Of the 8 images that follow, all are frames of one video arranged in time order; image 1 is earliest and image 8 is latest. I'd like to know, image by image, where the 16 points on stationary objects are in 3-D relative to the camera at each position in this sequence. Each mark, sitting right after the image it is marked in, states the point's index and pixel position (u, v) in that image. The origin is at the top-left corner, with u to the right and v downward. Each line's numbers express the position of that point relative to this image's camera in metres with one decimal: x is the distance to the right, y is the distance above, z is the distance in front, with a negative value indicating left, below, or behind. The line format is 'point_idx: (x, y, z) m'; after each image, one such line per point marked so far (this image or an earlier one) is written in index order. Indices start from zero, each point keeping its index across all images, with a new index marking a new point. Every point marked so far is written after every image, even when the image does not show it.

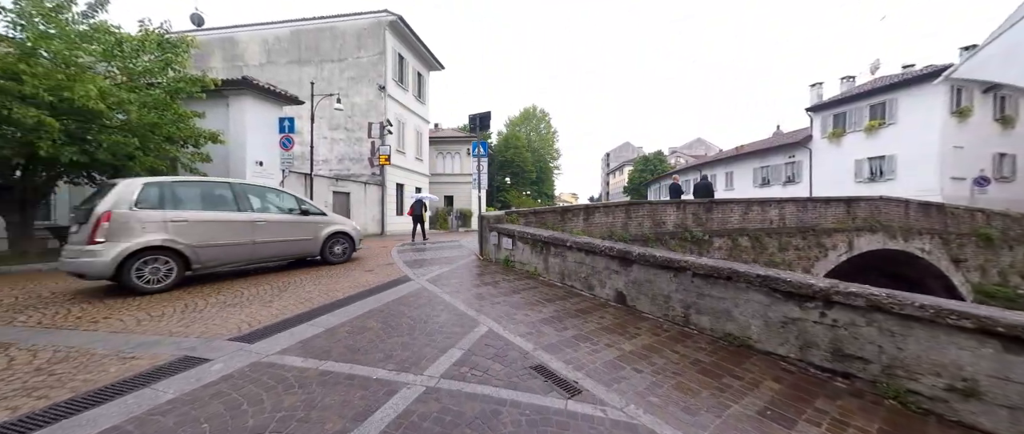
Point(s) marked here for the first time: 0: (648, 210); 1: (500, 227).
0: (+4.2, +0.2, +10.4) m
1: (-0.3, -0.2, +8.1) m
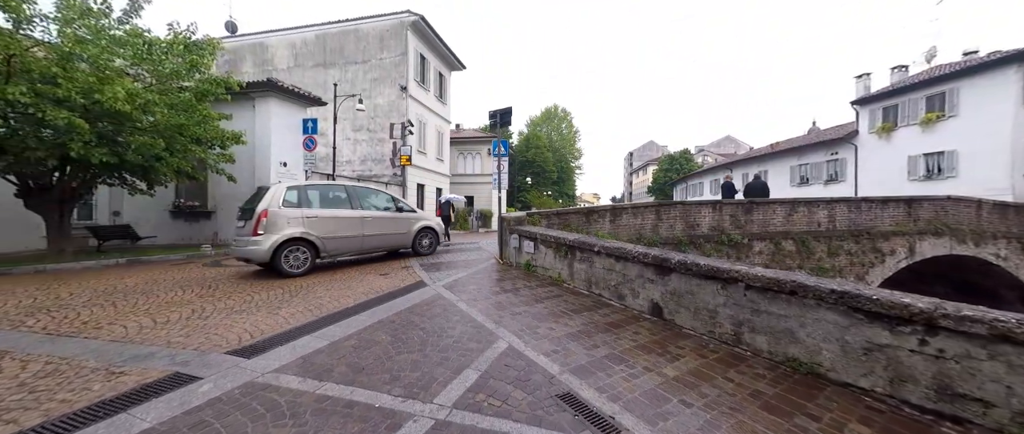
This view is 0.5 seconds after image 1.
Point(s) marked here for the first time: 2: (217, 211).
0: (+4.8, +0.2, +9.7) m
1: (+0.2, -0.3, +7.7) m
2: (-12.6, +0.2, +14.4) m
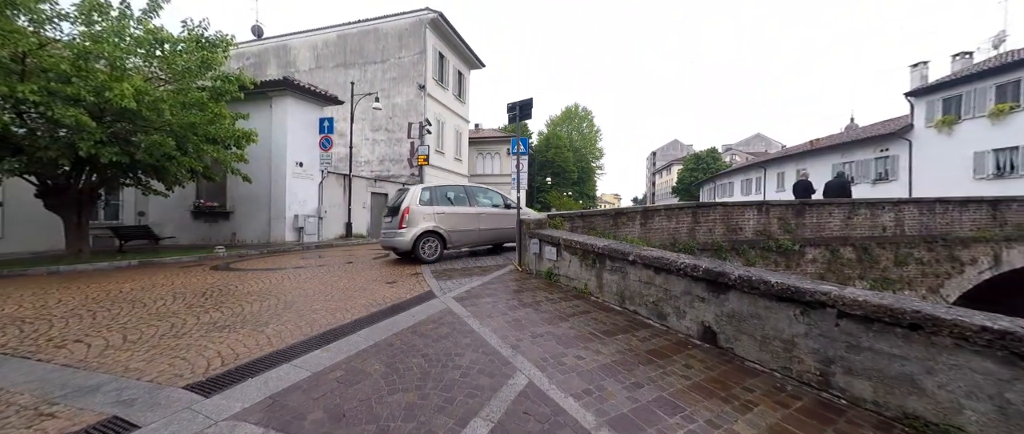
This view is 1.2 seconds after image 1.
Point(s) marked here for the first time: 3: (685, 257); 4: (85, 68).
0: (+5.4, +0.1, +8.7) m
1: (+0.6, -0.3, +6.9) m
2: (-11.8, +0.2, +14.3) m
3: (+2.2, -0.5, +4.4) m
4: (-10.2, +3.6, +8.1) m
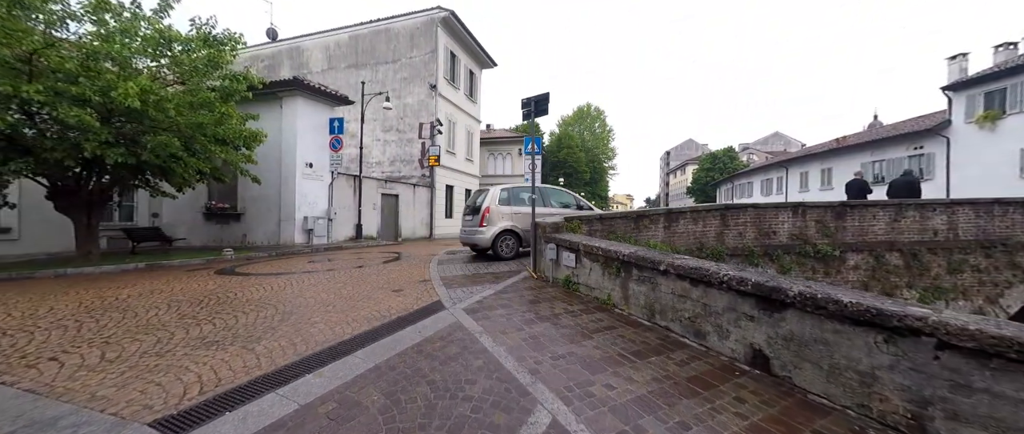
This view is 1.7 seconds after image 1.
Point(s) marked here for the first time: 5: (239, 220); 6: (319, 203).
0: (+5.7, +0.1, +8.0) m
1: (+0.9, -0.4, +6.4) m
2: (-11.2, +0.2, +14.2) m
3: (+2.4, -0.6, +3.8) m
4: (-9.9, +3.5, +8.0) m
5: (-11.5, -0.1, +14.3) m
6: (-8.2, +0.6, +14.4) m
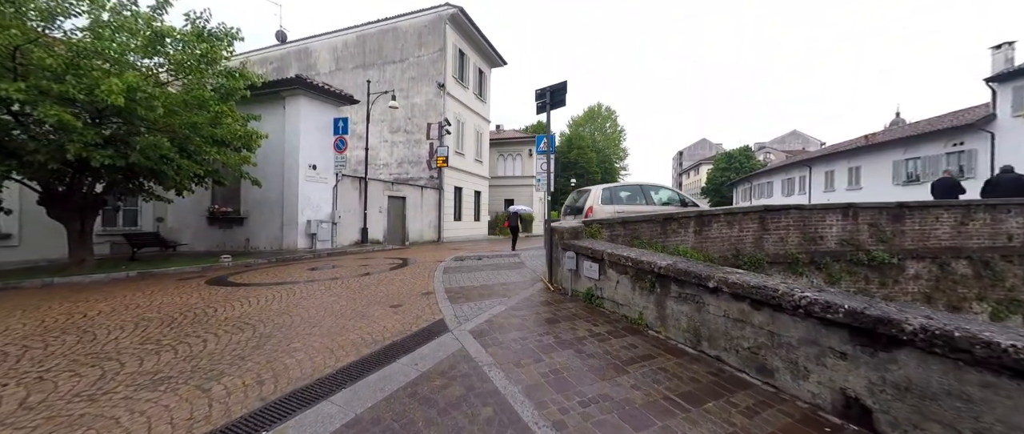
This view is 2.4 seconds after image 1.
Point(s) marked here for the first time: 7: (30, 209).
0: (+6.0, 0.0, +7.1) m
1: (+1.1, -0.5, +5.6) m
2: (-10.8, 0.0, +13.8) m
3: (+2.6, -0.6, +3.0) m
4: (-9.7, +3.4, +7.5) m
5: (-11.1, -0.3, +13.9) m
6: (-7.8, +0.4, +13.9) m
7: (-16.1, +0.3, +11.2) m
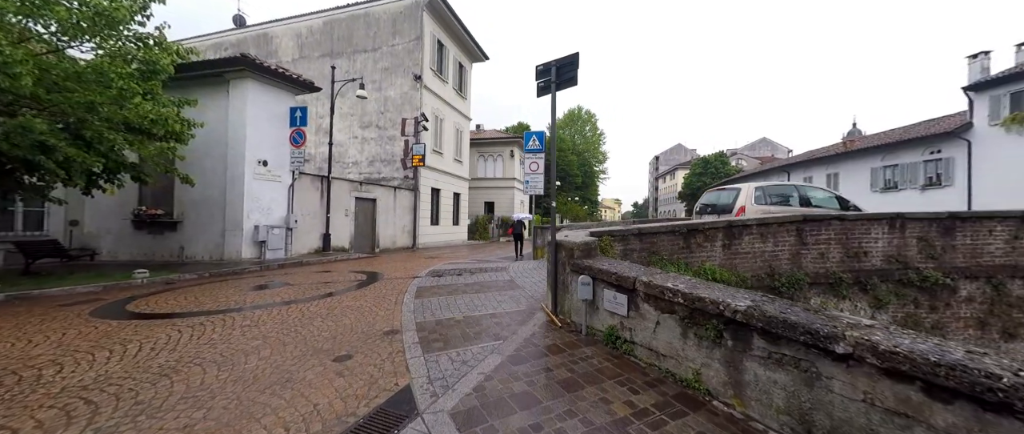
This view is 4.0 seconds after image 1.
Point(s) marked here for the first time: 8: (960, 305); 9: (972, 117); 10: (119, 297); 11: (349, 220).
0: (+5.8, -0.2, +6.0) m
1: (+1.1, -0.6, +4.2) m
2: (-11.3, -0.1, +11.7) m
3: (+2.7, -0.8, +1.7) m
4: (-9.8, +3.3, +5.5) m
5: (-11.6, -0.4, +11.7) m
6: (-8.3, +0.3, +11.9) m
7: (-16.5, +0.2, +8.7) m
8: (+8.1, -1.6, +6.1) m
9: (+26.7, +5.8, +19.6) m
10: (-8.1, -1.6, +7.0) m
11: (-7.0, -0.1, +14.6) m
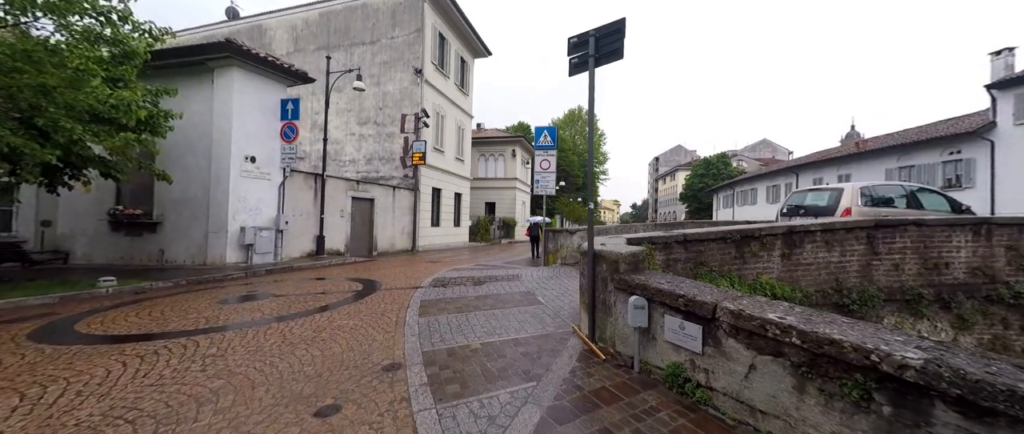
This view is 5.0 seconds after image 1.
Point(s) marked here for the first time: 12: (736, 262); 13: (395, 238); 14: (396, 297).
0: (+6.1, -0.3, +5.2) m
1: (+1.4, -0.7, +3.3) m
2: (-11.0, -0.2, +10.7) m
3: (+3.0, -0.8, +0.8) m
4: (-9.4, +3.3, +4.5) m
5: (-11.3, -0.5, +10.7) m
6: (-8.0, +0.2, +11.0) m
7: (-16.1, +0.2, +7.7) m
8: (+8.4, -1.7, +5.3) m
9: (+27.0, +5.6, +18.9) m
10: (-7.8, -1.6, +6.1) m
11: (-6.8, -0.2, +13.7) m
12: (+3.3, -0.6, +4.8) m
13: (-5.6, -1.0, +16.2) m
14: (-2.2, -1.5, +6.6) m
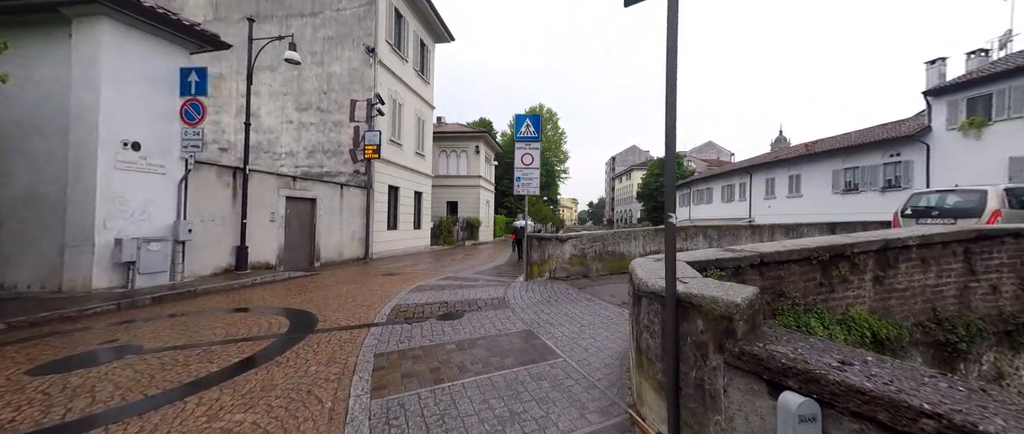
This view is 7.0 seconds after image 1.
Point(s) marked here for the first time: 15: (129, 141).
0: (+6.2, -0.4, +4.2) m
1: (+1.7, -0.8, +1.8) m
2: (-11.6, -0.3, +7.6) m
3: (+3.6, -1.0, -0.5) m
4: (-9.3, +3.1, +1.6) m
5: (-11.9, -0.6, +7.6) m
6: (-8.6, +0.1, +8.2) m
7: (-16.3, 0.0, +4.0) m
8: (+8.4, -1.8, +4.5) m
9: (+25.2, +5.7, +20.3) m
10: (-7.8, -1.8, +3.4) m
11: (-7.7, -0.3, +11.0) m
12: (+3.3, -0.8, +3.5) m
13: (-6.8, -1.1, +13.7) m
14: (-2.3, -1.7, +4.5) m
15: (-8.8, +1.7, +7.8) m
